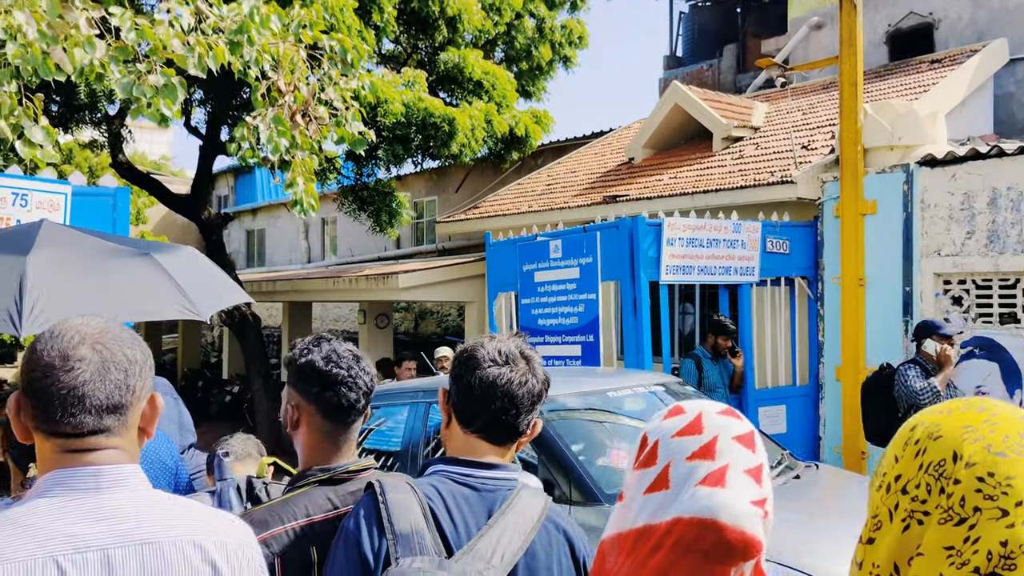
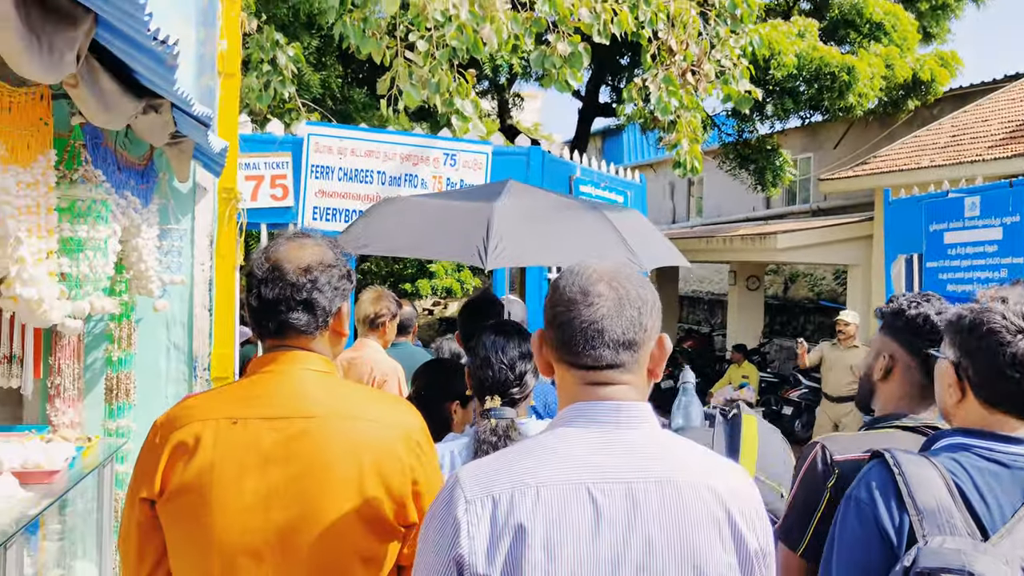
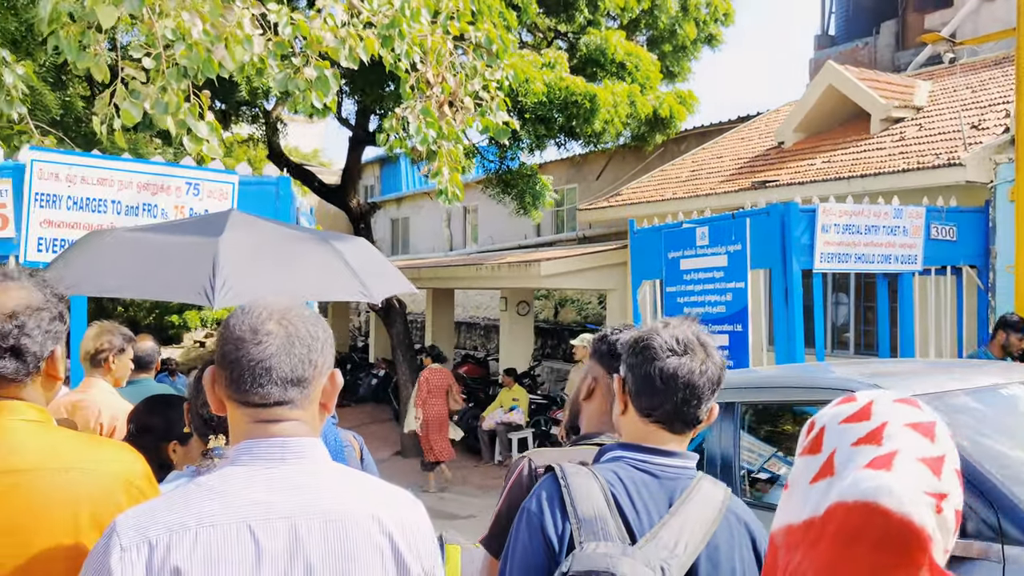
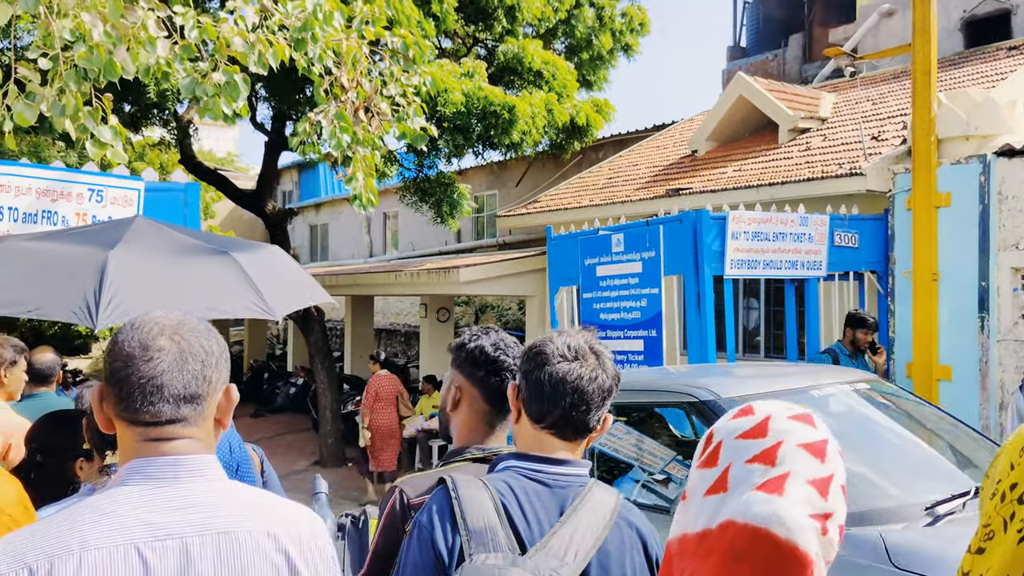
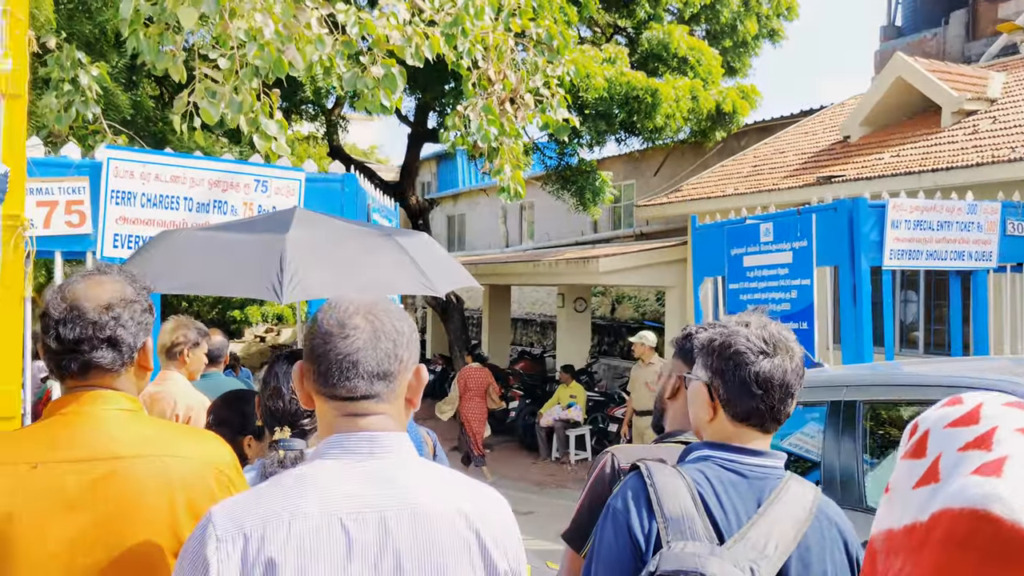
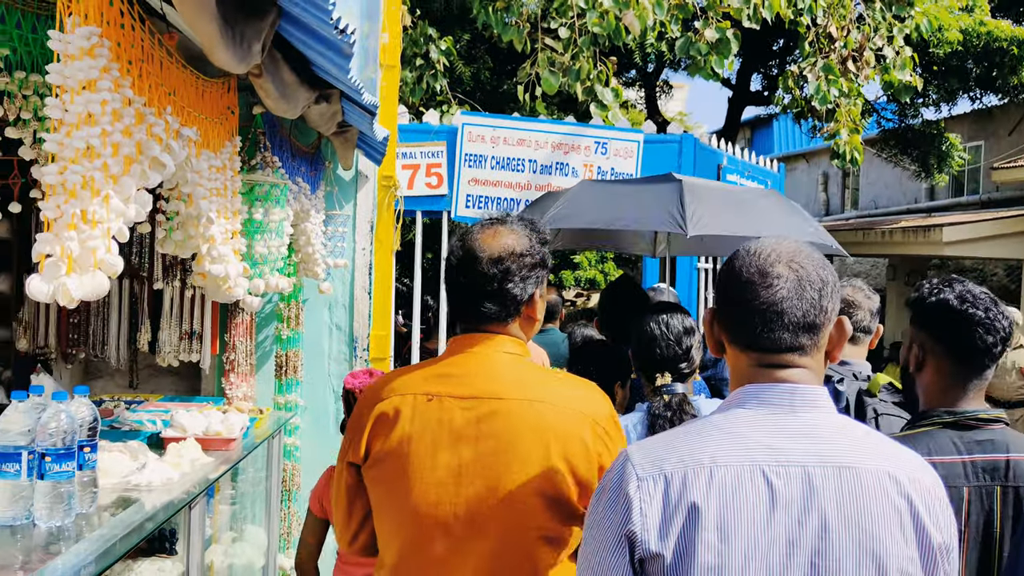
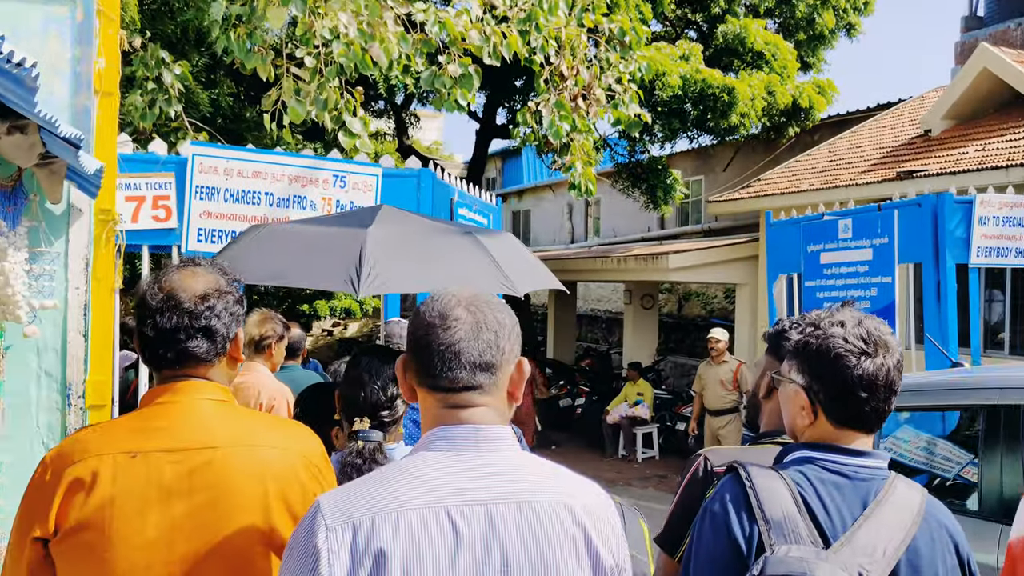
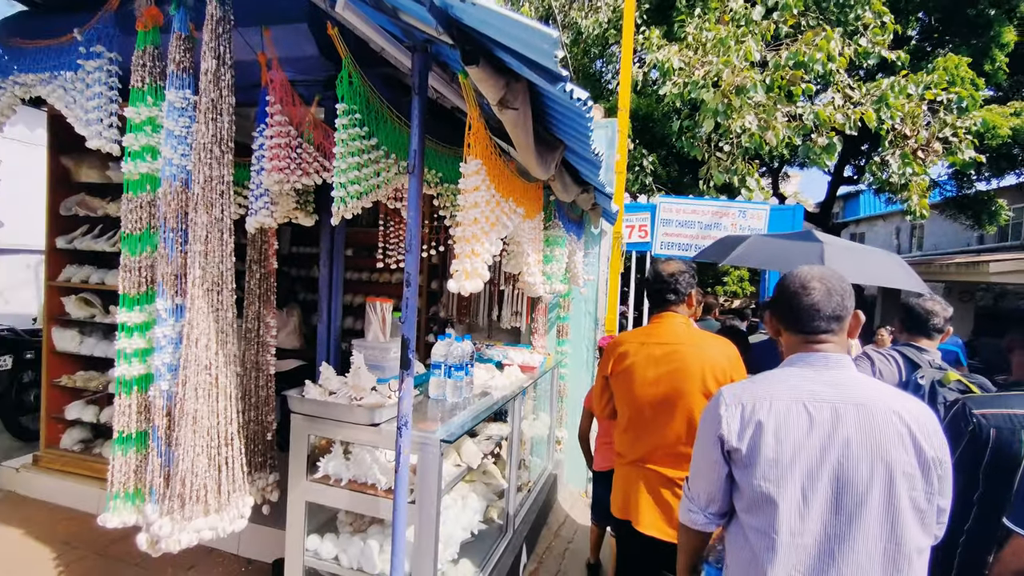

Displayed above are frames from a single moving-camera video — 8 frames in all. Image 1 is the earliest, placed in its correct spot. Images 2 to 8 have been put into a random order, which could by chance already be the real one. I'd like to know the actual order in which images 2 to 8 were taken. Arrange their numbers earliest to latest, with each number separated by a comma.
4, 3, 5, 7, 2, 6, 8
